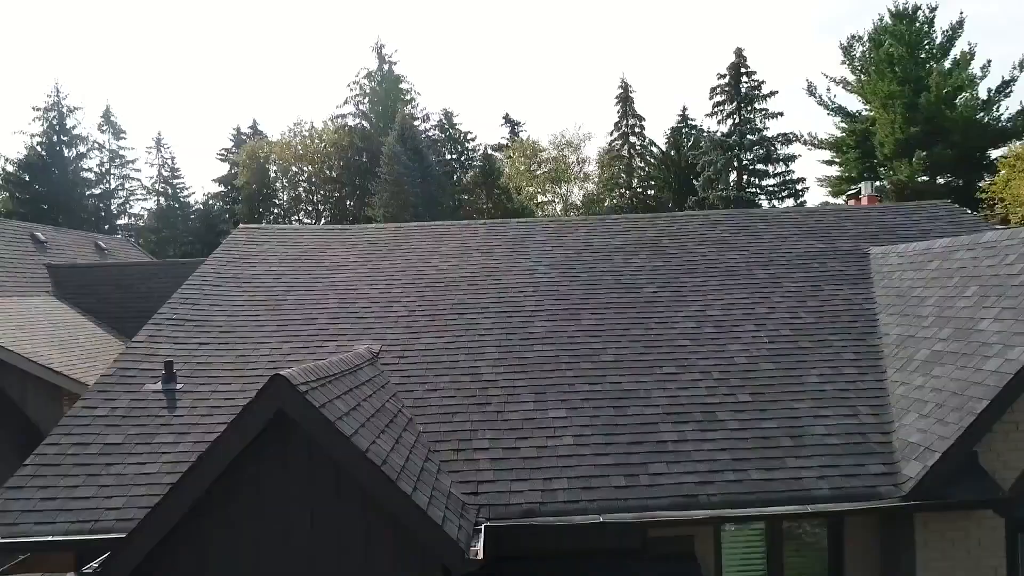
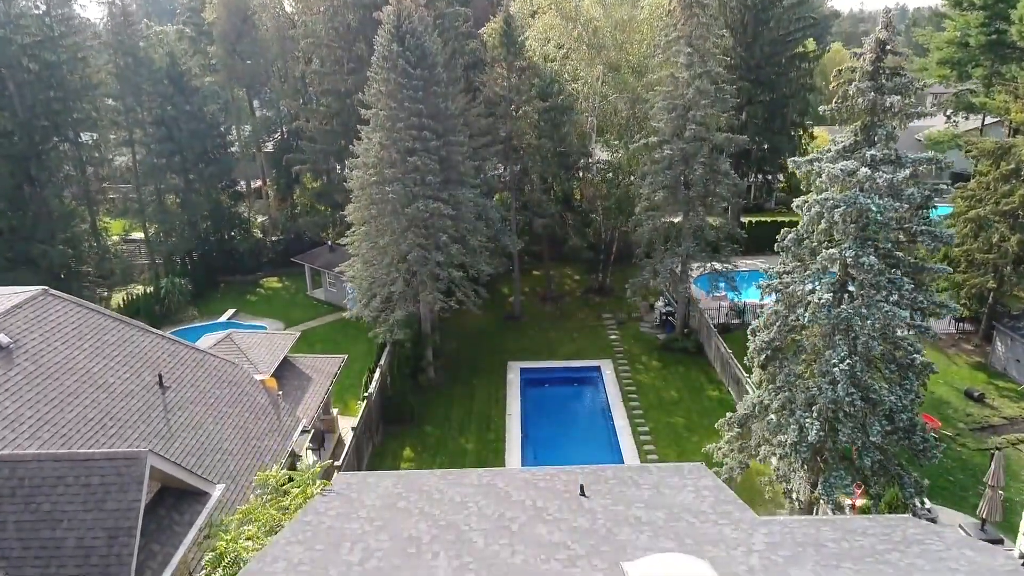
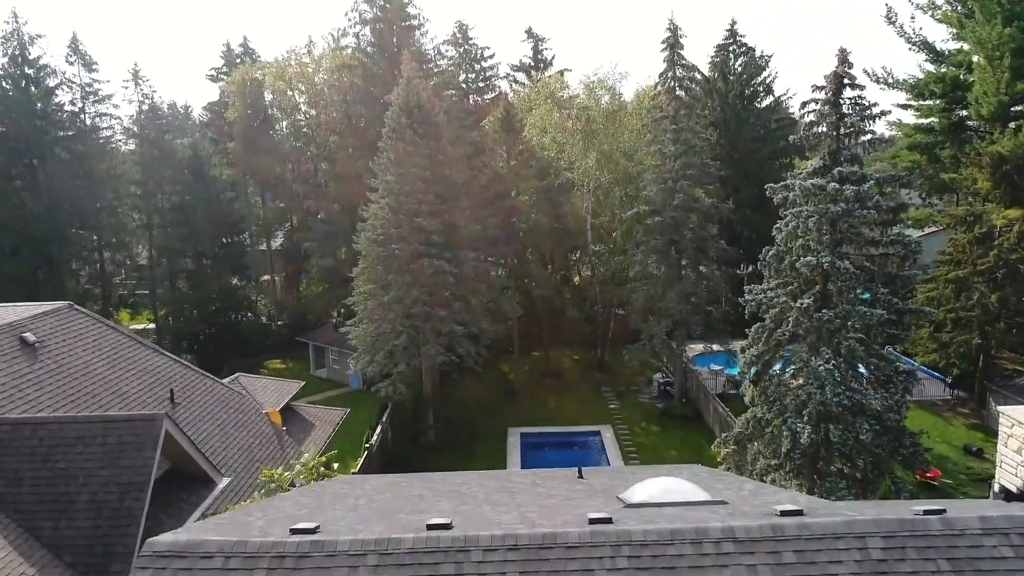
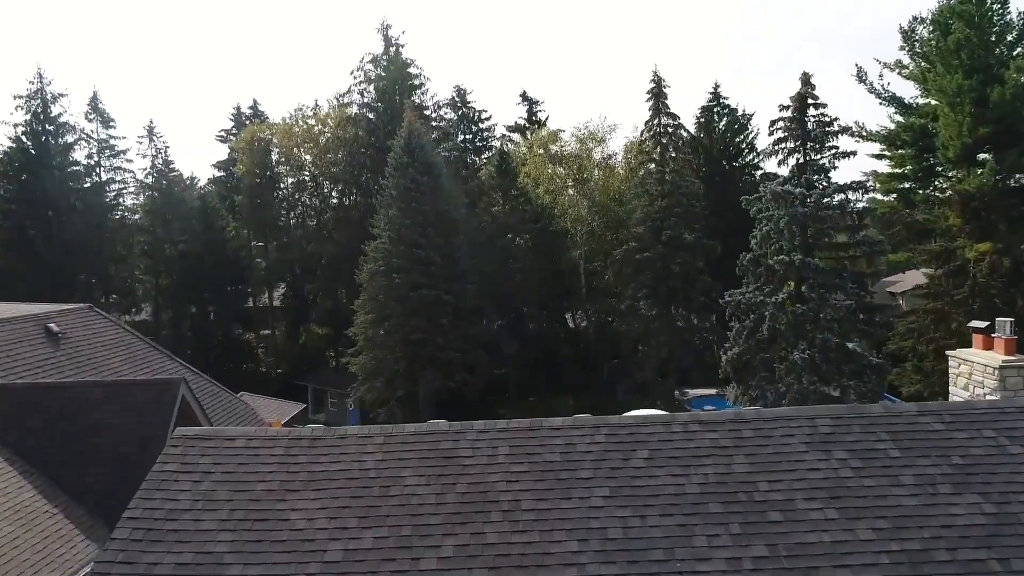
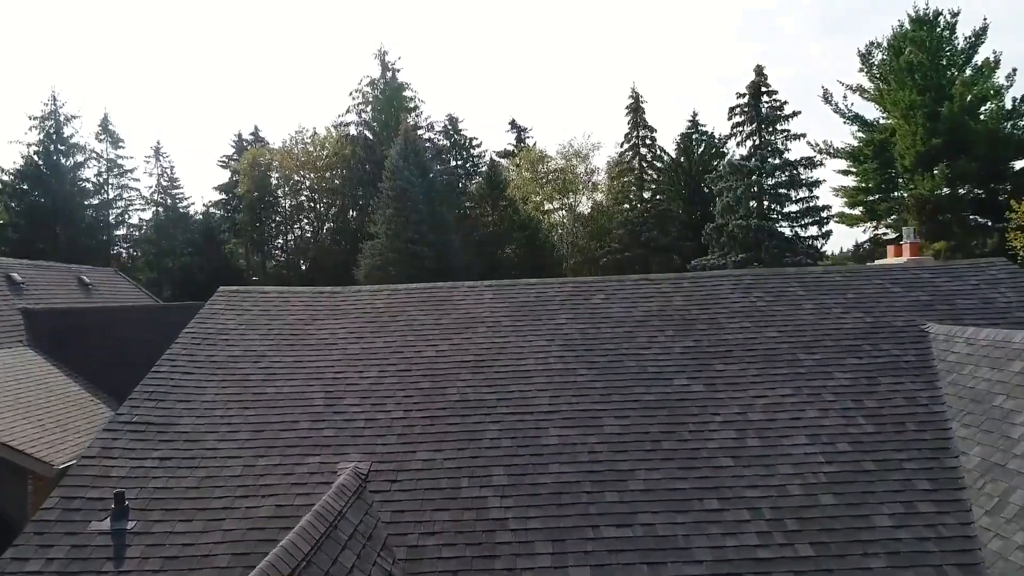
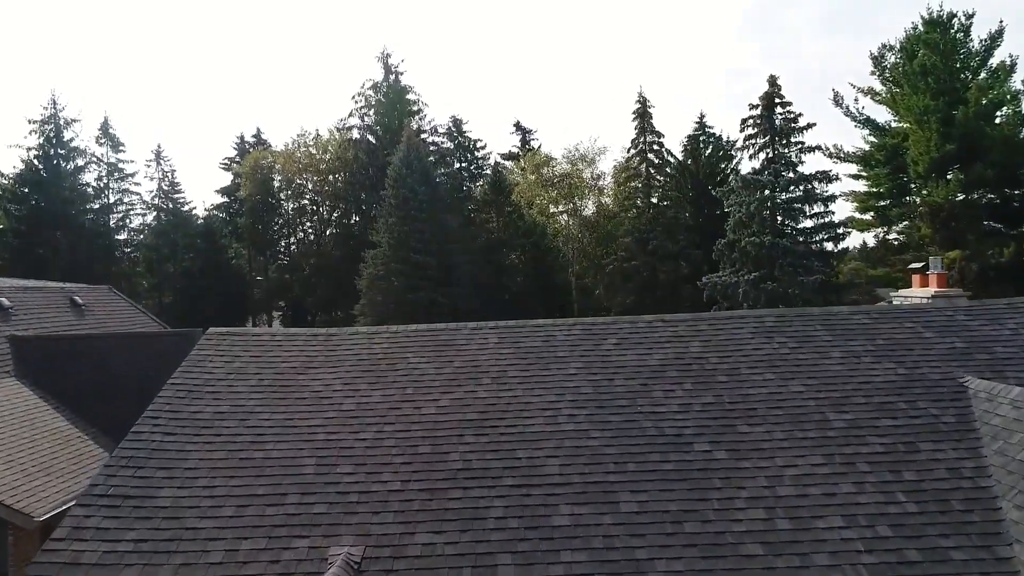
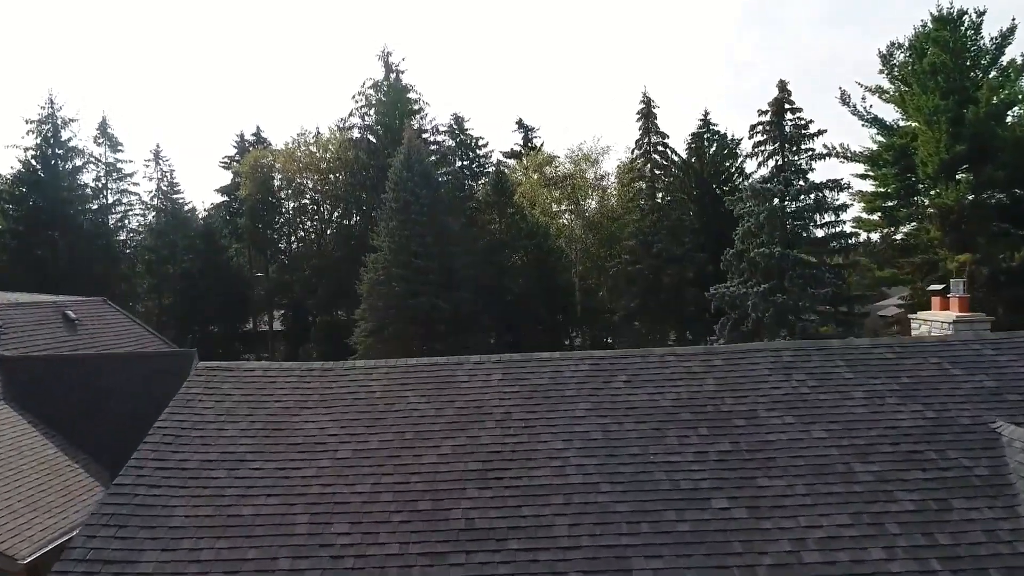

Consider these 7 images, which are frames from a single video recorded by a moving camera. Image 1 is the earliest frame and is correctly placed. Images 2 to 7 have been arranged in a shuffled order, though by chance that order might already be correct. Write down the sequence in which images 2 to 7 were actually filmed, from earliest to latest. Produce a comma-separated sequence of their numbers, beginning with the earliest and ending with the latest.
5, 6, 7, 4, 3, 2
